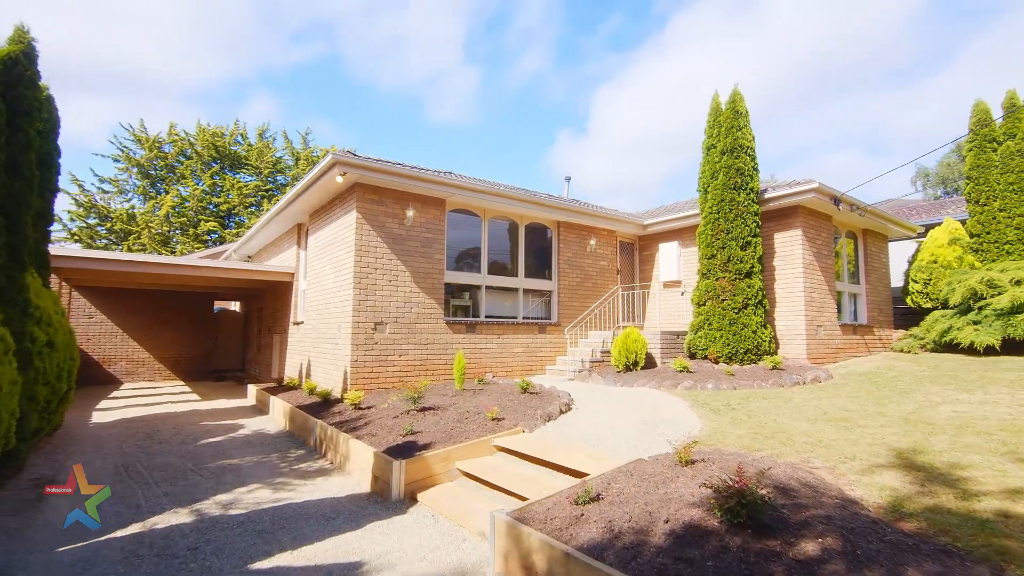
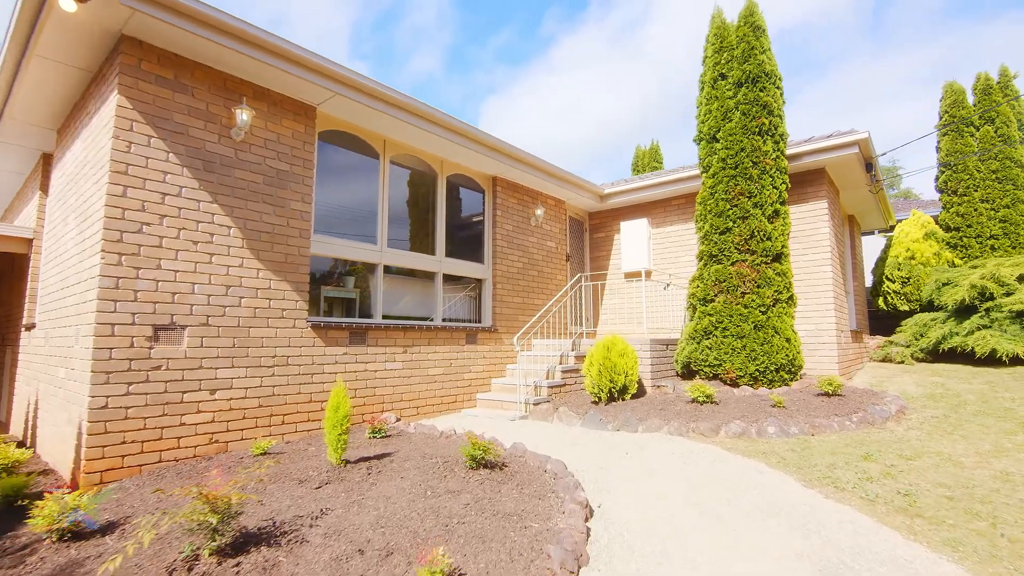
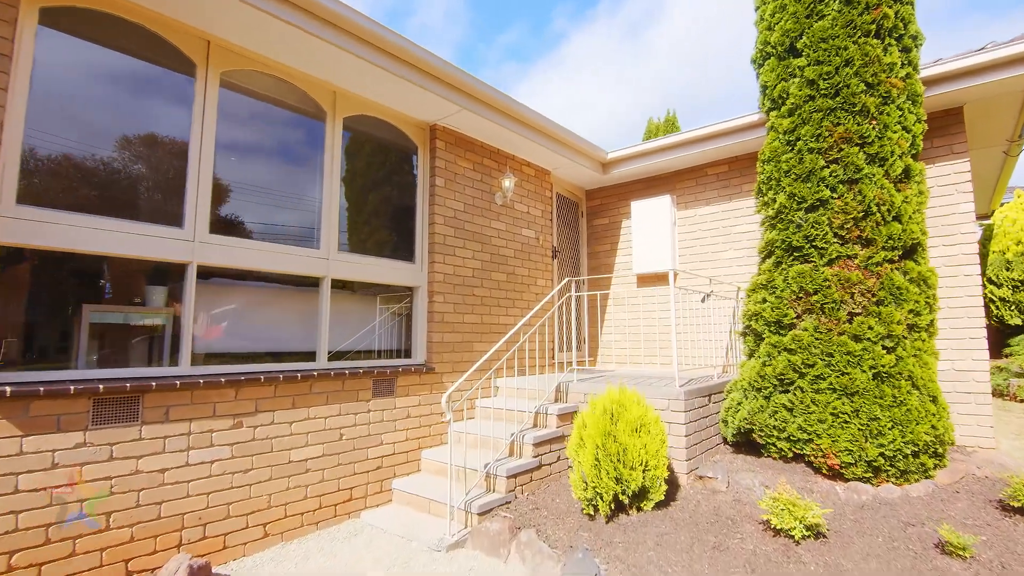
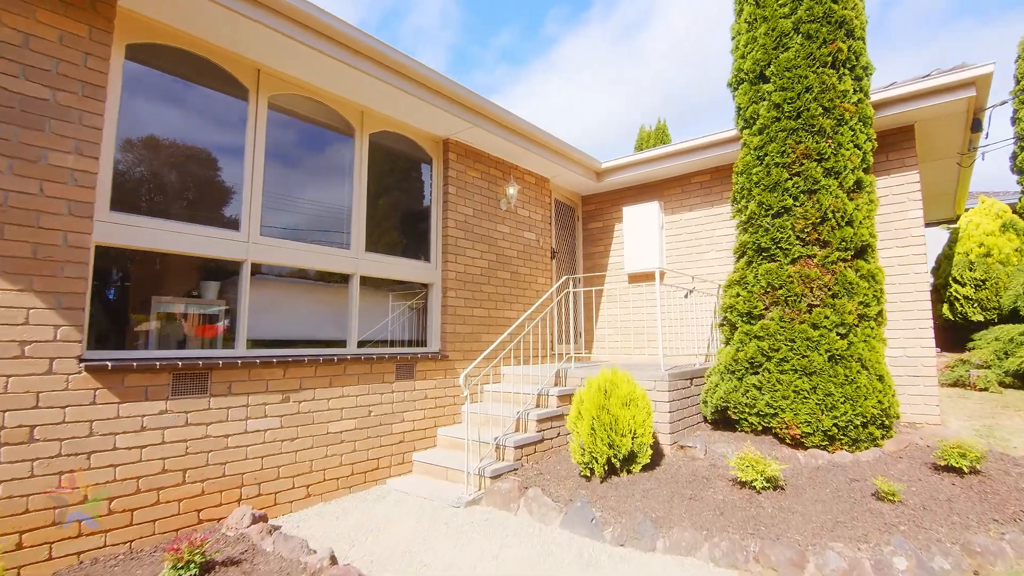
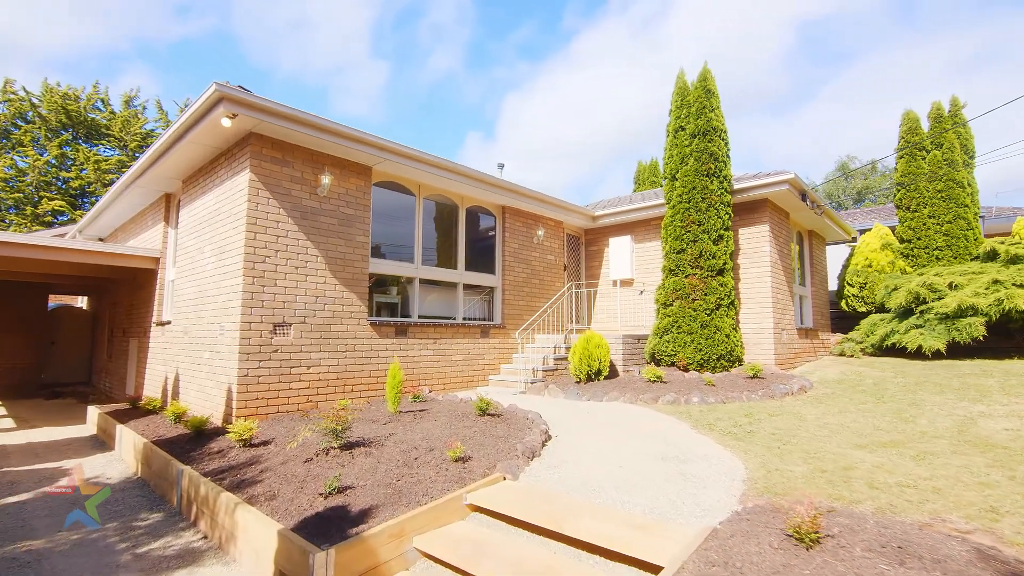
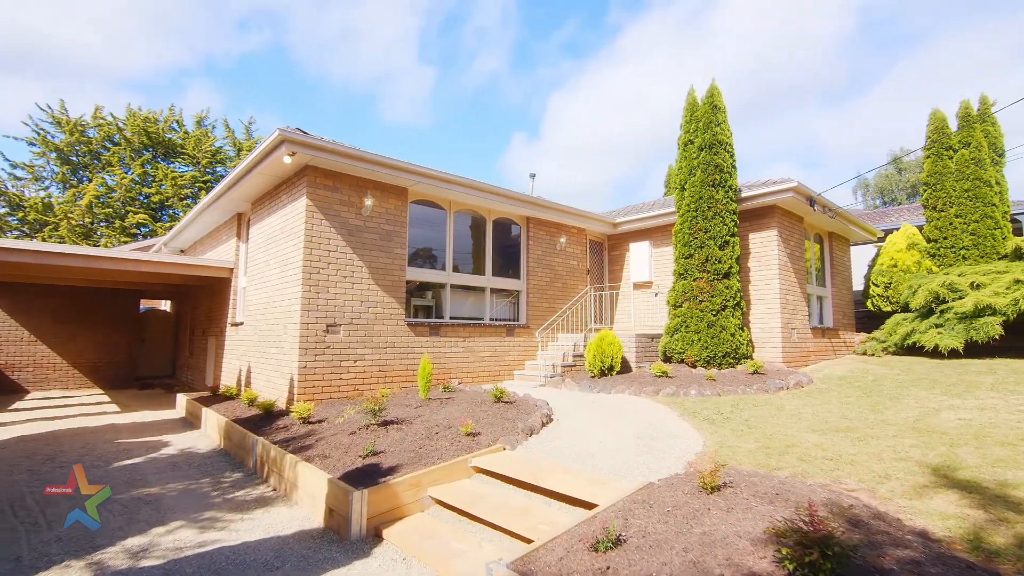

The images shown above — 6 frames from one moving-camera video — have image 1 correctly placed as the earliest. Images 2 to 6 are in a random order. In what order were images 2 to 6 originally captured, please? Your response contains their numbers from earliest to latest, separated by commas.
6, 5, 2, 4, 3
